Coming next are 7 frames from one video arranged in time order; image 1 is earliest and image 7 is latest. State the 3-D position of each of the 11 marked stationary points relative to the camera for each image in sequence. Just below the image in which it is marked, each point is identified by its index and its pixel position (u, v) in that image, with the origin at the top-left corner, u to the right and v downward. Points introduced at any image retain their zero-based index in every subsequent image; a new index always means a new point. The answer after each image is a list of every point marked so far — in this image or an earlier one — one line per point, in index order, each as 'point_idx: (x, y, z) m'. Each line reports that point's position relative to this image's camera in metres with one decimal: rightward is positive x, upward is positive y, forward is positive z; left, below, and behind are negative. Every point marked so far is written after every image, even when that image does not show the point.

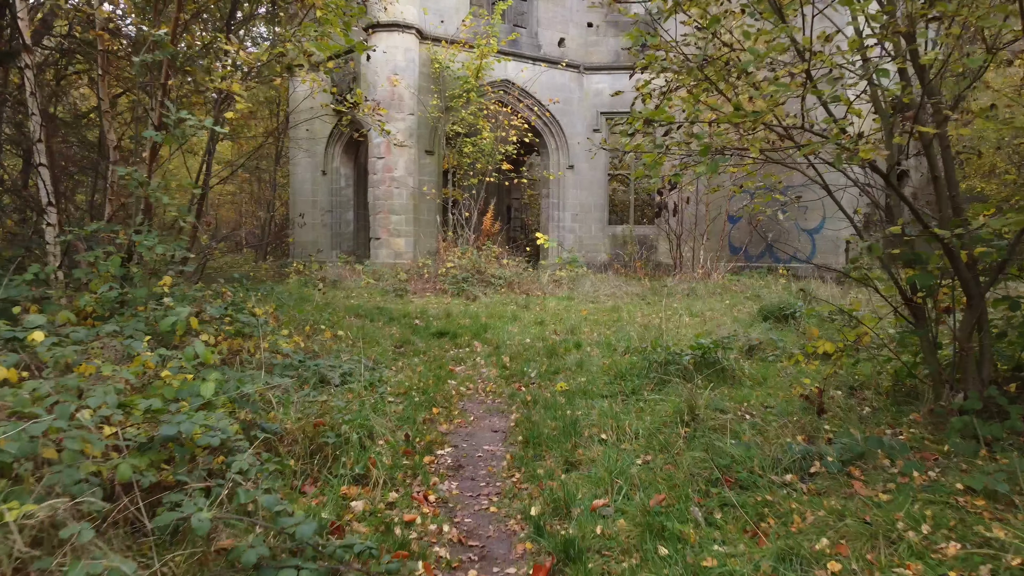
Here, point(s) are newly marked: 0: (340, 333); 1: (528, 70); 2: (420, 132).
0: (-1.2, -0.3, +5.5) m
1: (+0.3, +3.7, +13.6) m
2: (-1.4, +2.4, +12.4) m
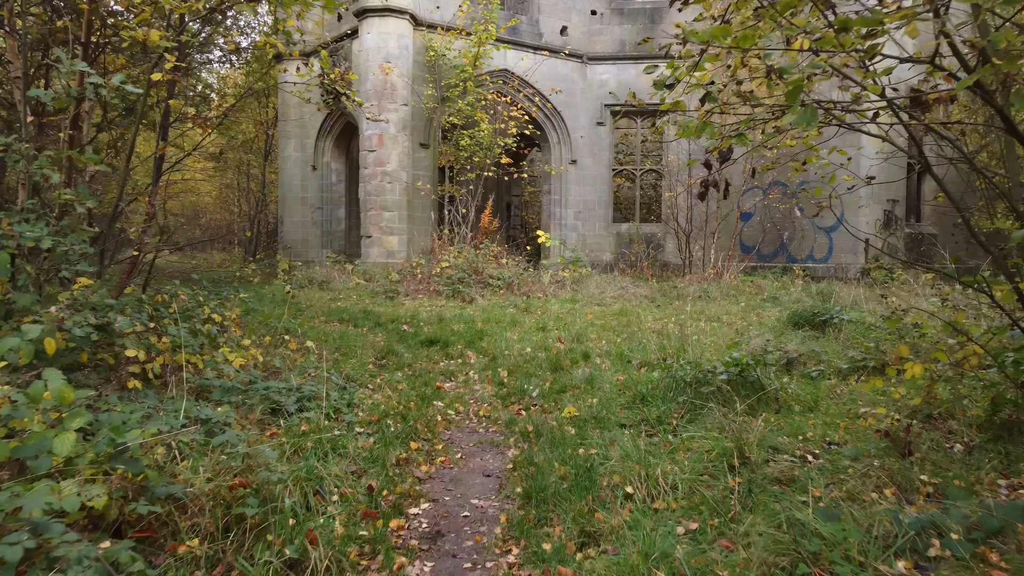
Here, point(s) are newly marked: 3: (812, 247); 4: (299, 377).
0: (-1.2, -0.3, +4.8) m
1: (+0.2, +3.6, +13.0) m
2: (-1.4, +2.4, +11.7) m
3: (+4.4, +0.6, +12.1) m
4: (-0.9, -0.4, +3.4) m
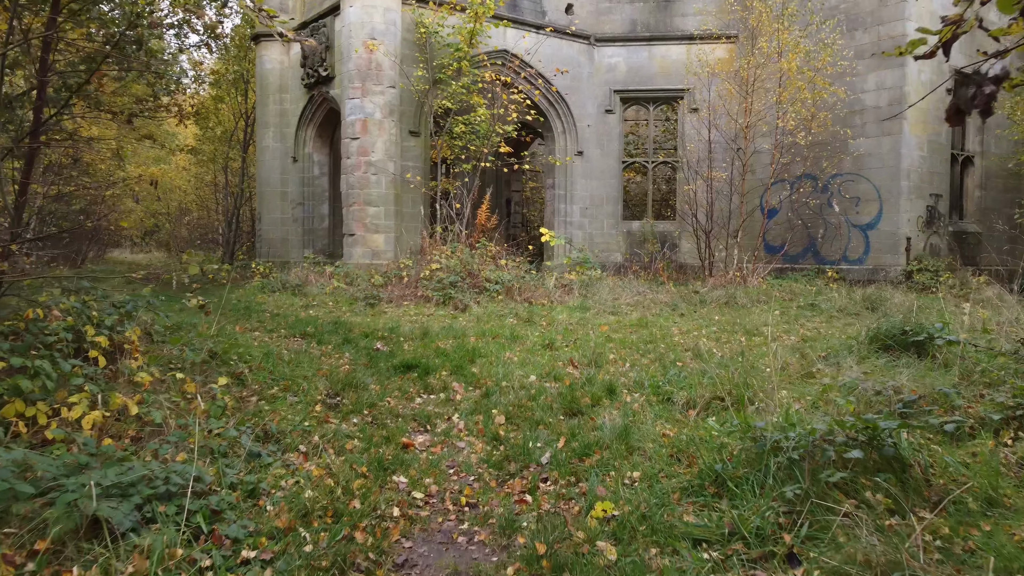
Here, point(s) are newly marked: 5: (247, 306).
0: (-1.2, -0.4, +3.6) m
1: (+0.3, +3.6, +11.7) m
2: (-1.4, +2.3, +10.5) m
3: (+4.4, +0.5, +10.9) m
4: (-0.9, -0.4, +2.2) m
5: (-2.5, -0.2, +7.7) m
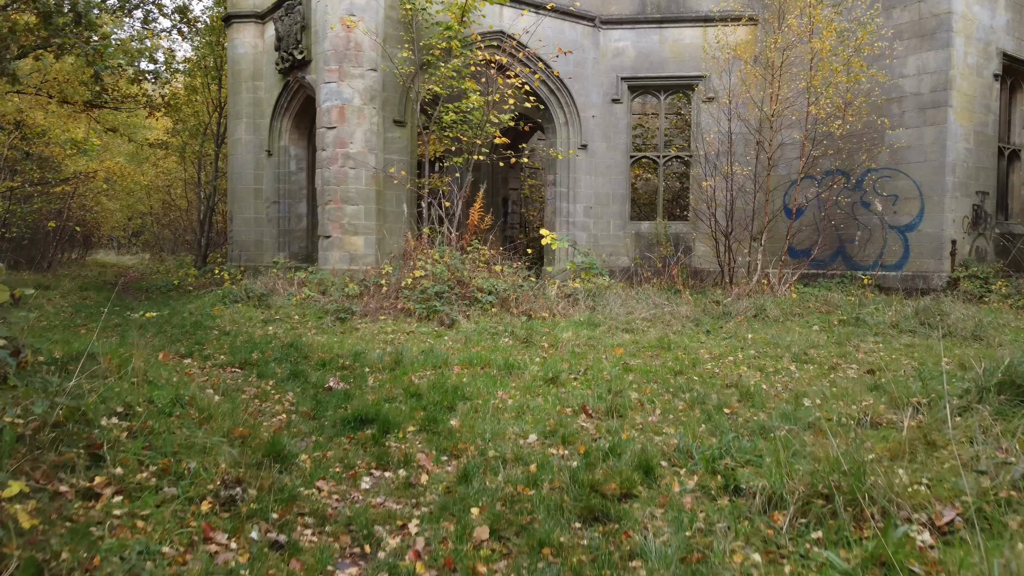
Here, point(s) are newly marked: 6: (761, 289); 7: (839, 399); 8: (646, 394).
0: (-1.2, -0.5, +2.4) m
1: (+0.2, +3.5, +10.6) m
2: (-1.4, +2.2, +9.3) m
3: (+4.4, +0.4, +9.7) m
4: (-0.9, -0.5, +1.0) m
5: (-2.5, -0.3, +6.5) m
6: (+2.6, 0.0, +8.6) m
7: (+1.5, -0.5, +3.6) m
8: (+0.7, -0.5, +3.9) m
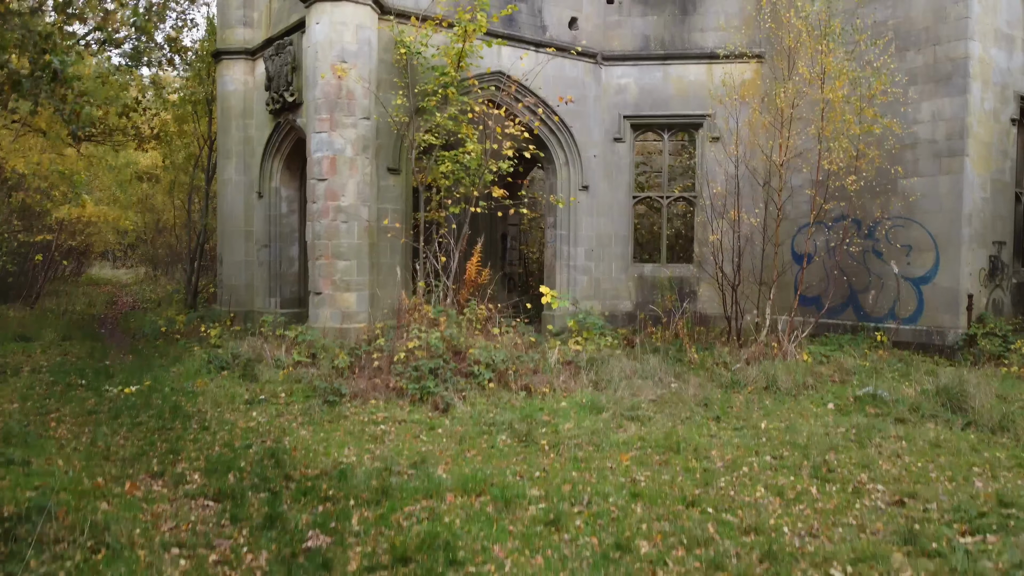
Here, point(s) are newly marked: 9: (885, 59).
0: (-1.2, -1.1, +2.1) m
1: (+0.2, +2.9, +10.2) m
2: (-1.5, +1.6, +9.0) m
3: (+4.4, -0.2, +9.4) m
4: (-0.9, -1.2, +0.7) m
5: (-2.5, -0.9, +6.1) m
6: (+2.6, -0.6, +8.2) m
7: (+1.4, -1.1, +3.3) m
8: (+0.6, -1.1, +3.6) m
9: (+4.3, +2.6, +9.4) m
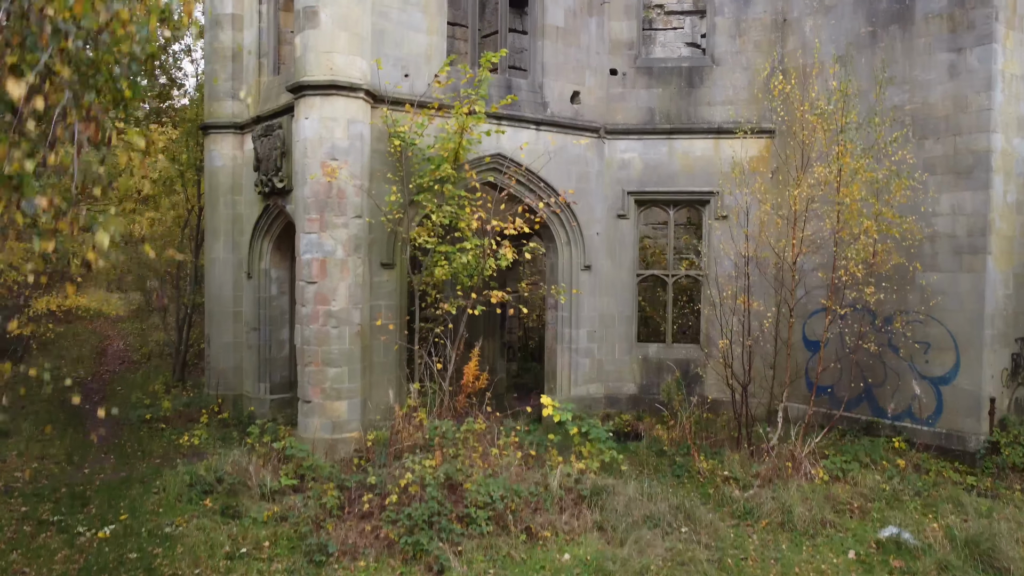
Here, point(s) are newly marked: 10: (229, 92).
0: (-1.2, -2.2, +1.7) m
1: (+0.2, +1.8, +9.8) m
2: (-1.5, +0.5, +8.5) m
3: (+4.4, -1.3, +8.9) m
4: (-0.9, -2.2, +0.2) m
5: (-2.5, -2.0, +5.7) m
6: (+2.6, -1.7, +7.8) m
7: (+1.4, -2.2, +2.9) m
8: (+0.6, -2.2, +3.1) m
9: (+4.3, +1.5, +8.9) m
10: (-3.6, +2.5, +10.4) m
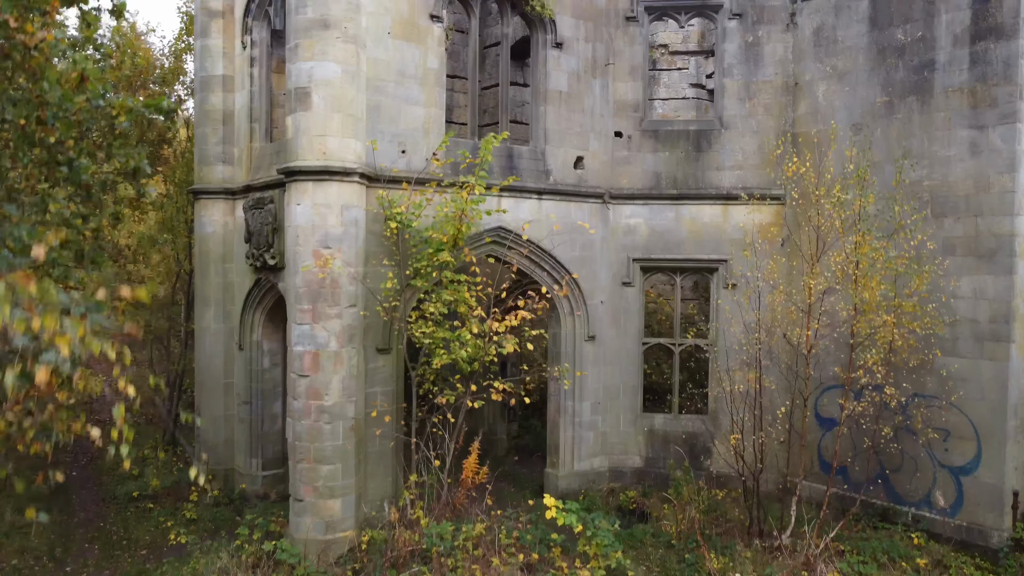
0: (-1.2, -3.0, +1.3) m
1: (+0.2, +0.9, +9.4) m
2: (-1.5, -0.4, +8.2) m
3: (+4.4, -2.1, +8.6) m
4: (-0.9, -3.1, -0.1) m
5: (-2.5, -2.8, +5.3) m
6: (+2.6, -2.6, +7.4) m
7: (+1.5, -3.1, +2.5) m
8: (+0.7, -3.1, +2.8) m
9: (+4.3, +0.7, +8.6) m
10: (-3.6, +1.6, +10.1) m
